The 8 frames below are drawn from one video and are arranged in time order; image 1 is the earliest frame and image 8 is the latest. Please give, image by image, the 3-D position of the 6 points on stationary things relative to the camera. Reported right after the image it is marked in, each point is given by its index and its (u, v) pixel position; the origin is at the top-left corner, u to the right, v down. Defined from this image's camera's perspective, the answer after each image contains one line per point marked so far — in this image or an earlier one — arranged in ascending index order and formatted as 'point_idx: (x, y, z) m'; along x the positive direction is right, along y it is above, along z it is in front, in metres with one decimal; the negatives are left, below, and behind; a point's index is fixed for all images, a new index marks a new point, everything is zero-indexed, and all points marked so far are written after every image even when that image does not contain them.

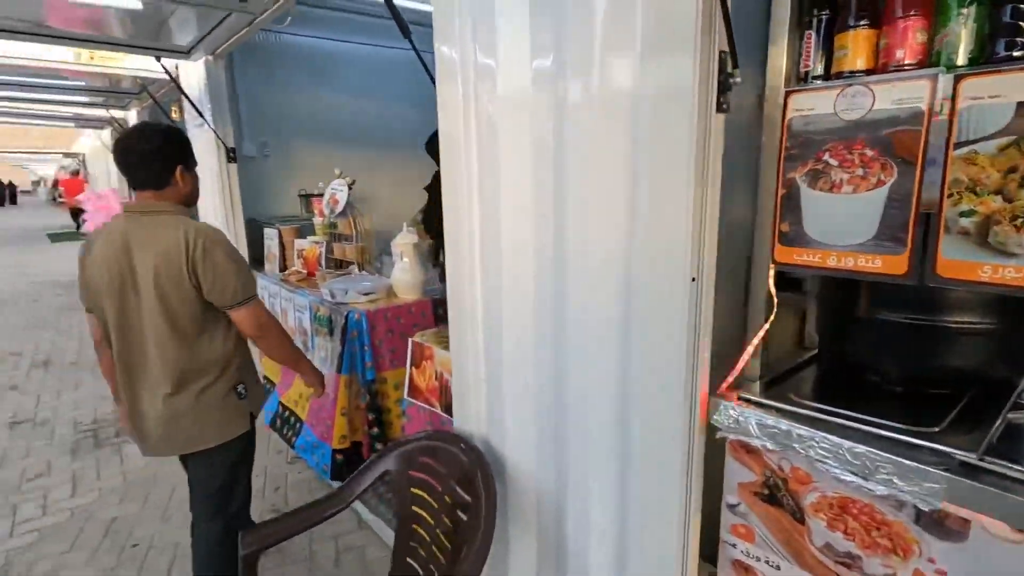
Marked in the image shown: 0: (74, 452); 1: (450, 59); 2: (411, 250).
0: (-2.8, -1.0, +3.4) m
1: (-0.2, +0.6, +1.5) m
2: (-0.5, +0.2, +2.8) m
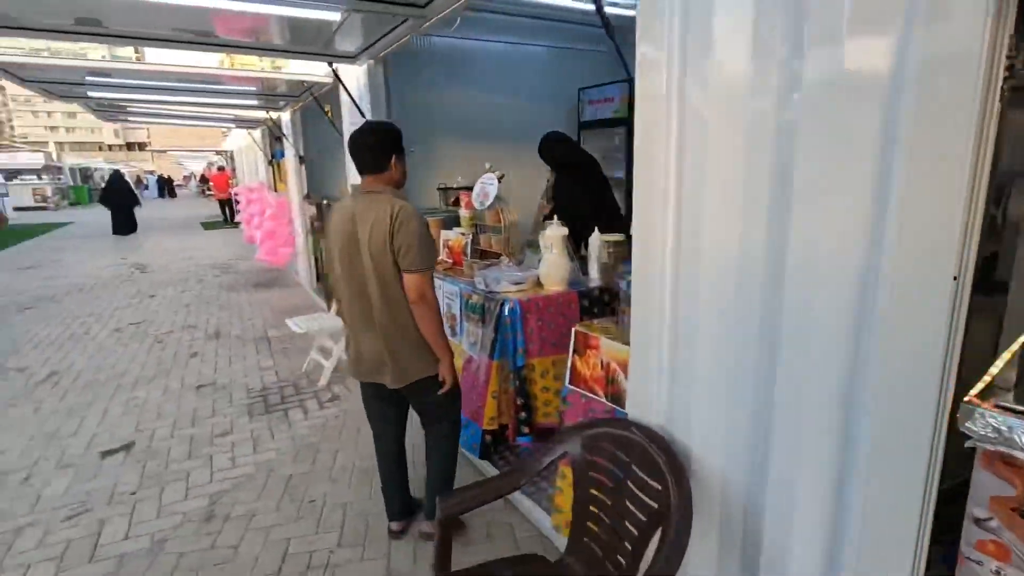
0: (-1.9, -0.9, +3.9) m
1: (+0.4, +0.6, +1.5) m
2: (+0.3, +0.3, +2.9) m
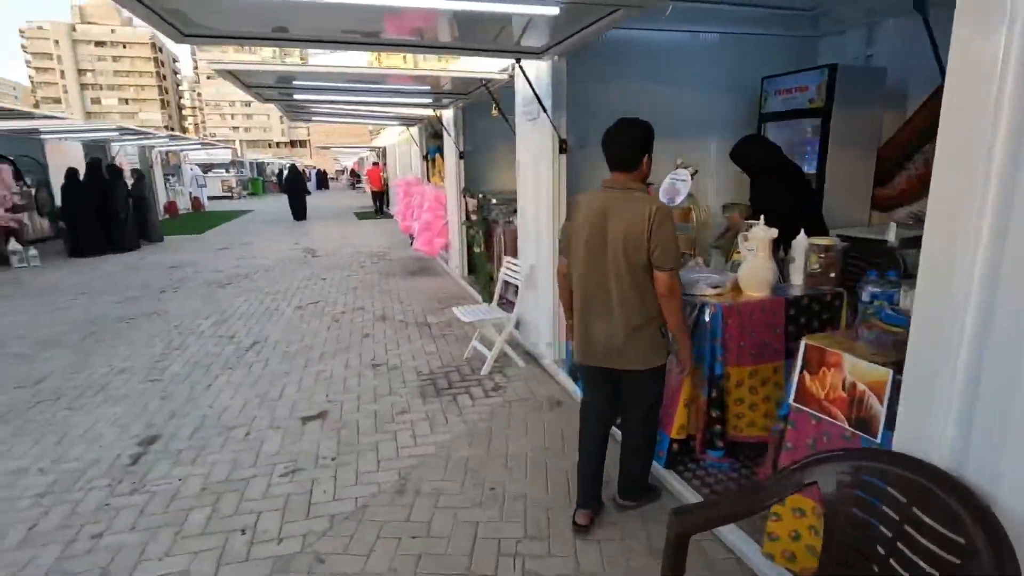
0: (-0.7, -0.8, +4.1) m
1: (+1.1, +0.6, +1.3) m
2: (+1.3, +0.2, +2.7) m
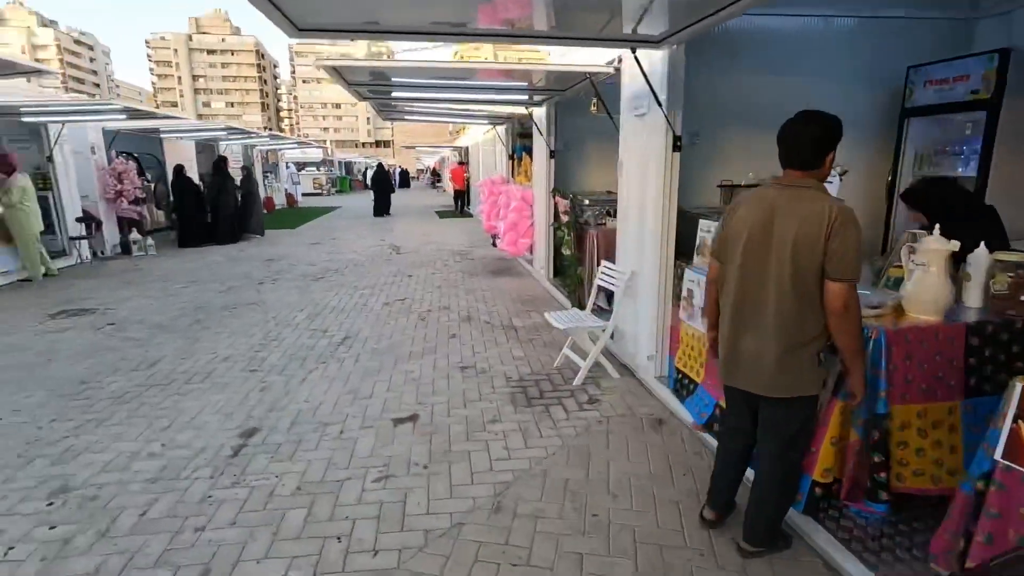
0: (0.0, -0.9, +3.9) m
1: (+1.5, +0.5, +0.9) m
2: (+1.8, +0.1, +2.3) m
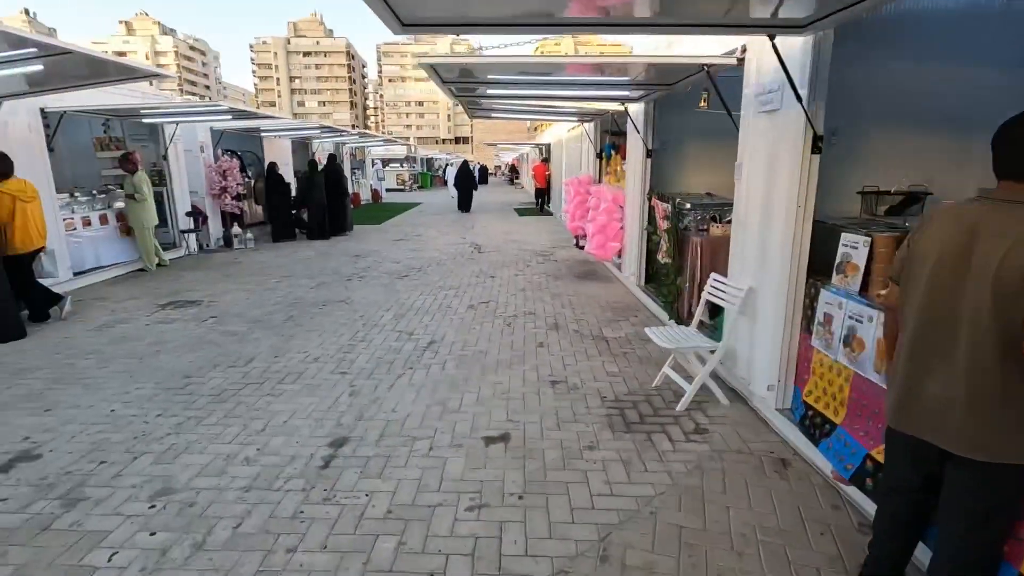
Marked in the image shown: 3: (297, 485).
0: (+0.7, -1.0, +3.6) m
1: (+1.8, +0.4, +0.4) m
2: (+2.2, 0.0, +1.7) m
3: (-1.2, -1.1, +3.0) m
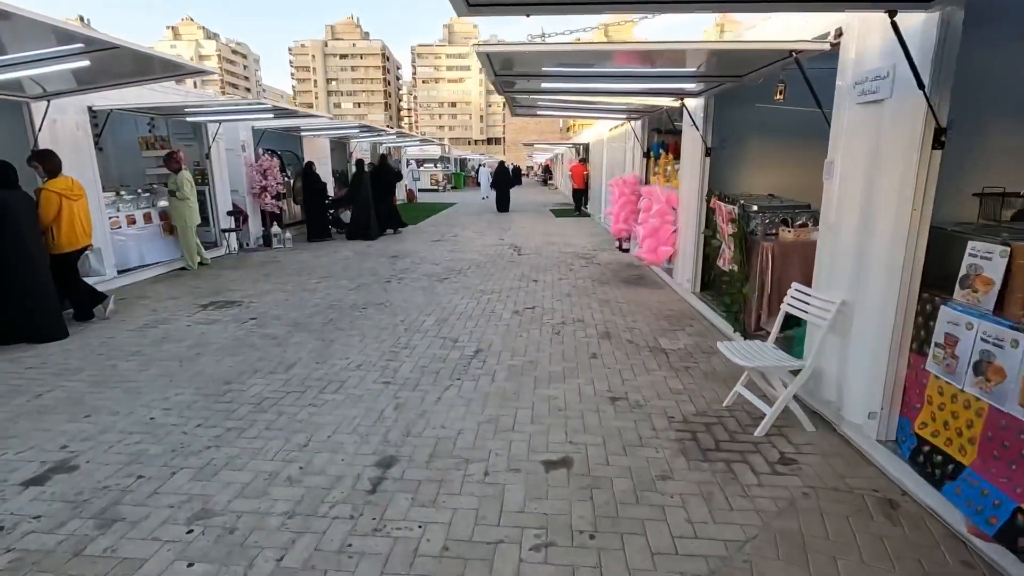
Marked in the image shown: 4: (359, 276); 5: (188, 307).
0: (+1.1, -1.0, +3.3) m
1: (+2.0, +0.3, -0.1) m
2: (+2.5, -0.1, +1.3) m
3: (-0.9, -1.1, +2.7) m
4: (-2.4, +0.2, +8.5) m
5: (-4.1, -0.2, +6.8) m
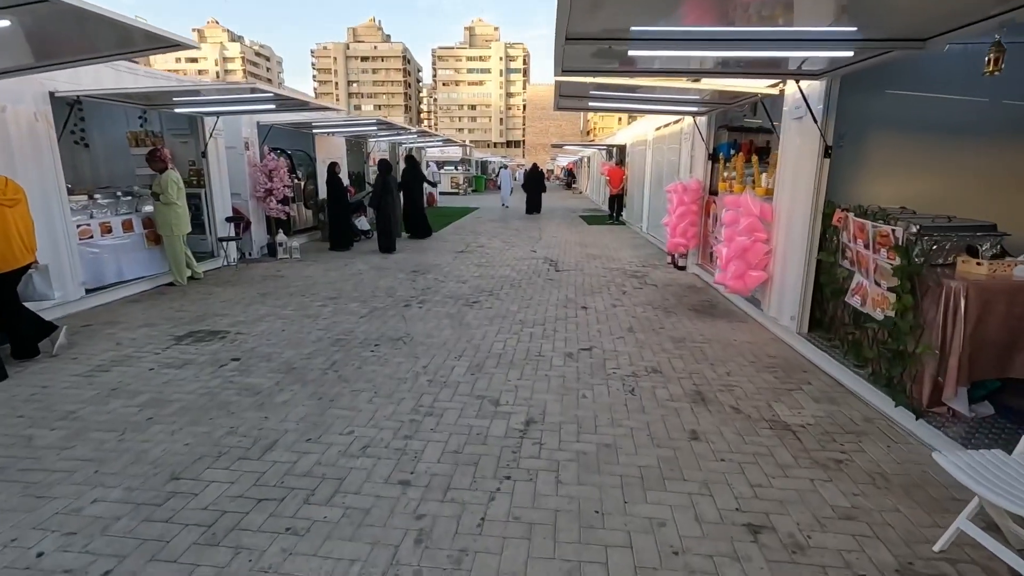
0: (+1.4, -1.4, +1.8) m
1: (+2.3, 0.0, -1.5) m
2: (+2.9, -0.5, -0.2) m
3: (-0.5, -1.4, +1.3) m
4: (-1.9, -0.1, +7.2) m
5: (-3.6, -0.5, +5.5) m
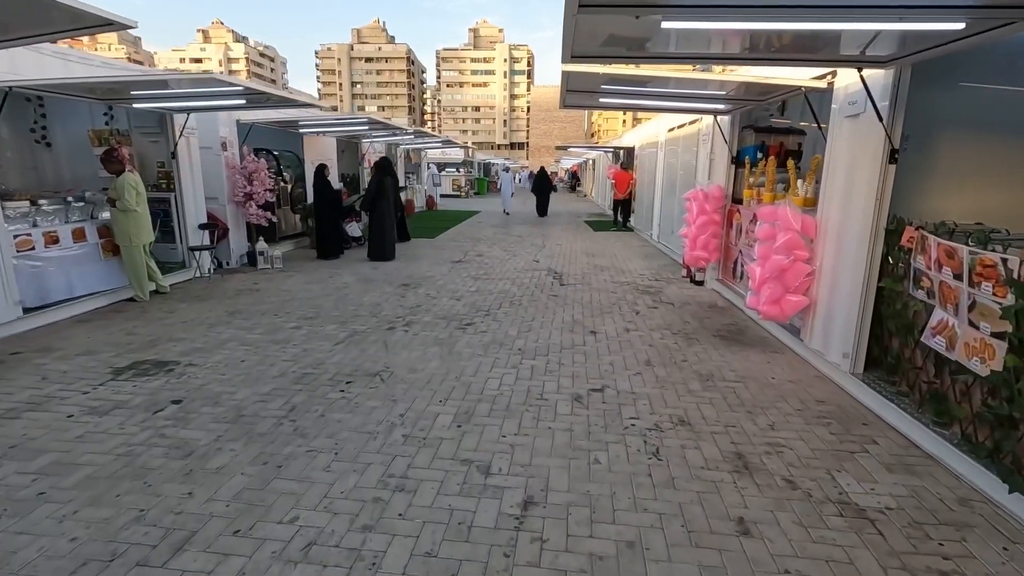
0: (+1.4, -1.6, +1.0) m
1: (+2.2, -0.3, -2.4) m
2: (+2.8, -0.7, -1.1) m
3: (-0.5, -1.7, +0.5) m
4: (-1.9, -0.4, +6.3) m
5: (-3.6, -0.7, +4.7) m
